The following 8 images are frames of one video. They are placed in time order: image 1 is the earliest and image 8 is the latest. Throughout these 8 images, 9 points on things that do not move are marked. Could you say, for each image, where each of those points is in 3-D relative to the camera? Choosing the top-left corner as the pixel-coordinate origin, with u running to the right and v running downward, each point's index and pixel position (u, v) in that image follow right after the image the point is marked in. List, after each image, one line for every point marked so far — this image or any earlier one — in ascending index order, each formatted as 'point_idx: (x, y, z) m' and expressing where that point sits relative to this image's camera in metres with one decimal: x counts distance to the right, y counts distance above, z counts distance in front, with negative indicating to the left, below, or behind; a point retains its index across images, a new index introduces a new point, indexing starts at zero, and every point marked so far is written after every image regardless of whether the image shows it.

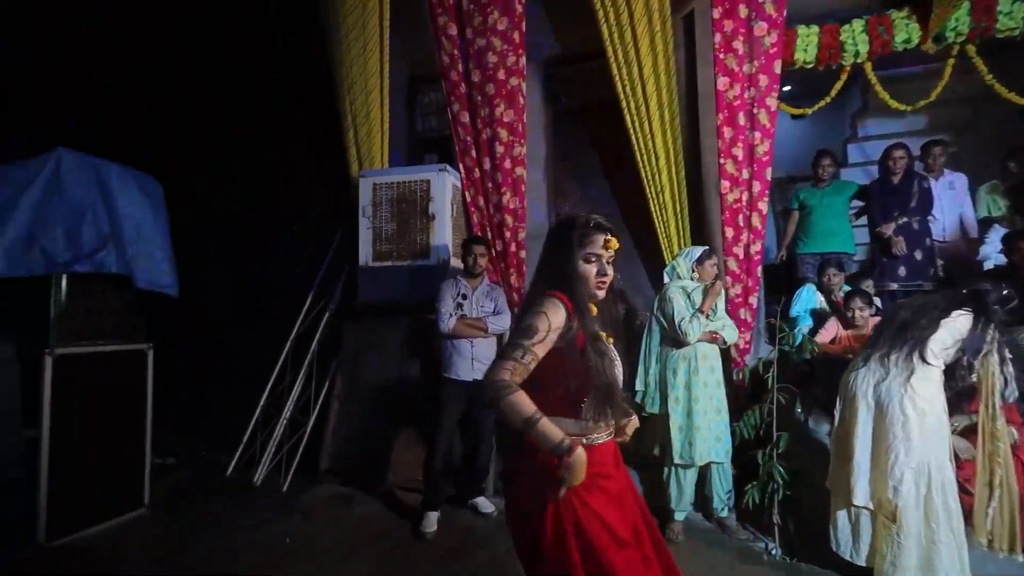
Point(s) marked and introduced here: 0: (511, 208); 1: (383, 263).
0: (0.0, +0.8, +4.9) m
1: (-1.3, +0.2, +4.7) m
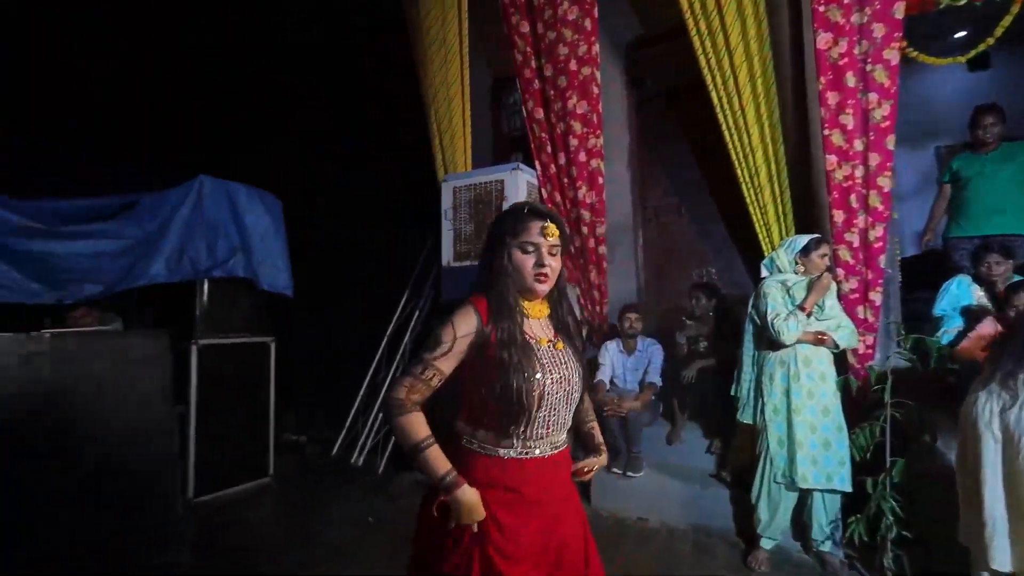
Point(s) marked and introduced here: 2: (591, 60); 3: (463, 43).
0: (+0.7, +0.8, +4.7) m
1: (-0.5, +0.2, +4.9) m
2: (+0.8, +2.2, +4.6) m
3: (-0.5, +2.7, +5.2) m
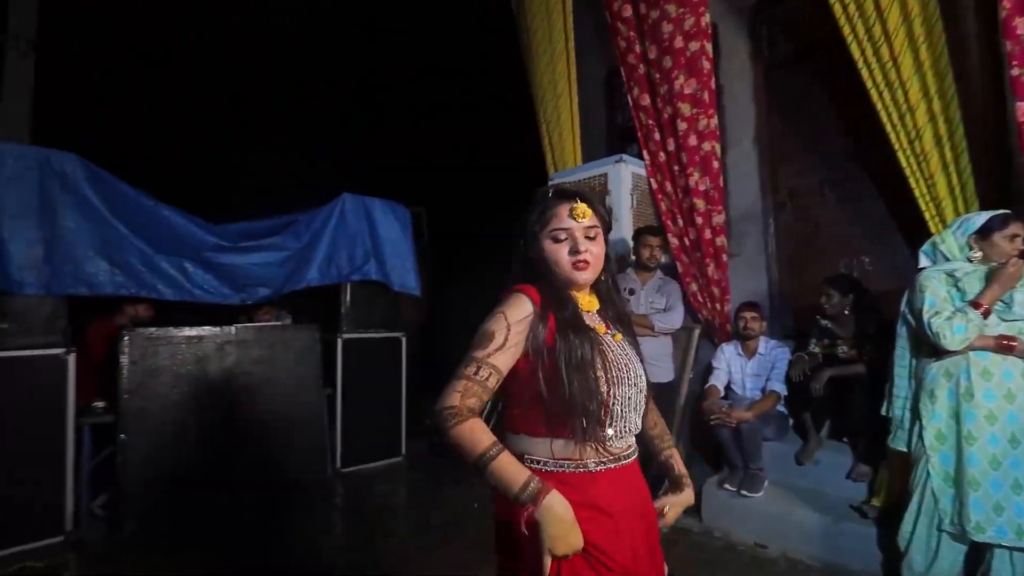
0: (+1.7, +0.9, +4.3) m
1: (+0.6, +0.3, +4.9) m
2: (+1.6, +2.2, +4.2) m
3: (+0.6, +2.7, +5.2) m
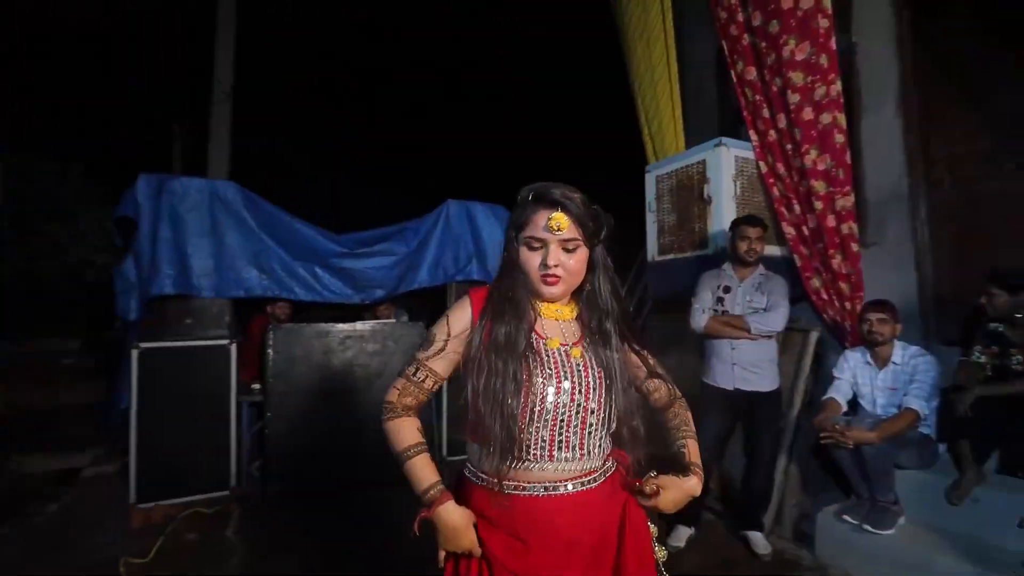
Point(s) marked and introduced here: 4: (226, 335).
0: (+2.4, +0.9, +3.7) m
1: (+1.5, +0.3, +4.6) m
2: (+2.3, +2.3, +3.6) m
3: (+1.6, +2.7, +4.9) m
4: (-2.7, -0.4, +4.5) m
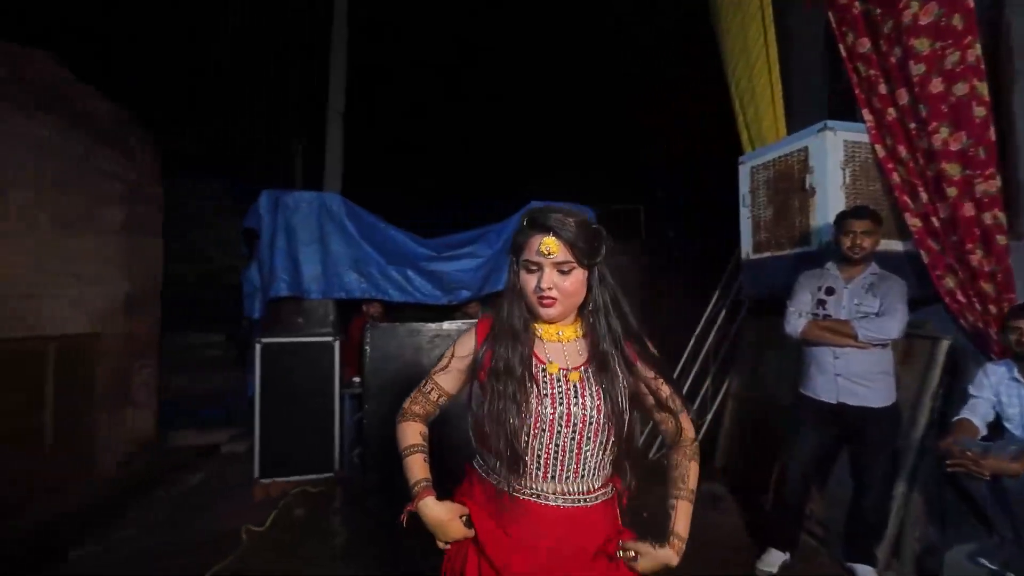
0: (+2.9, +0.9, +3.1) m
1: (+2.2, +0.3, +4.2) m
2: (+2.8, +2.2, +3.1) m
3: (+2.3, +2.7, +4.4) m
4: (-1.9, -0.5, +4.9) m
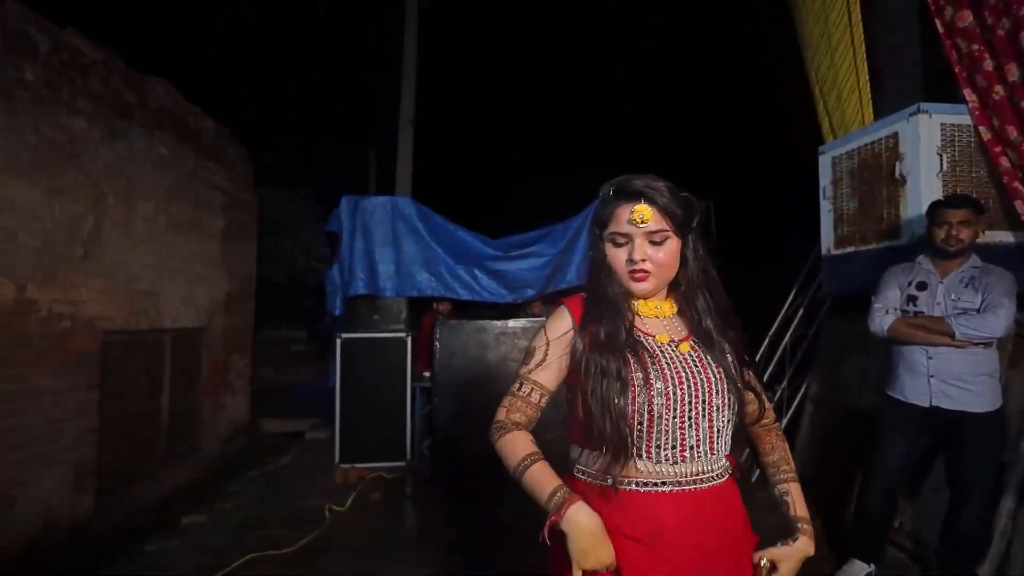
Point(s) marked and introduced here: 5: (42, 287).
0: (+3.3, +0.9, +2.8) m
1: (+2.8, +0.3, +3.9) m
2: (+3.2, +2.3, +2.7) m
3: (+2.9, +2.8, +4.2) m
4: (-1.2, -0.4, +5.2) m
5: (-3.3, 0.0, +3.4) m
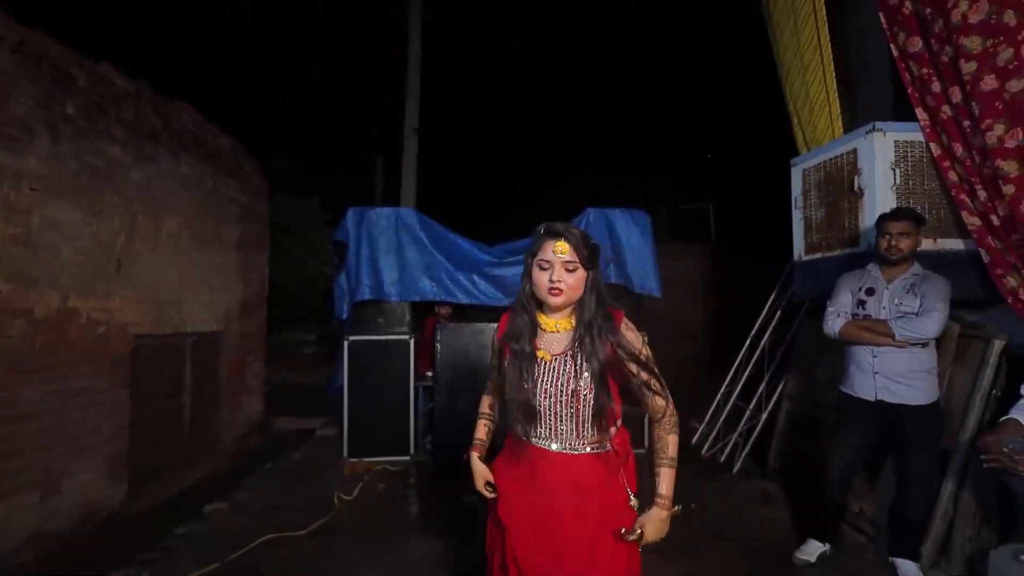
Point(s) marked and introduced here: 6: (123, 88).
0: (+3.2, +0.9, +3.1) m
1: (+2.7, +0.3, +4.2) m
2: (+3.1, +2.2, +3.0) m
3: (+2.8, +2.7, +4.5) m
4: (-1.2, -0.5, +5.6) m
5: (-3.4, -0.1, +3.8) m
6: (-3.5, +1.8, +4.2) m
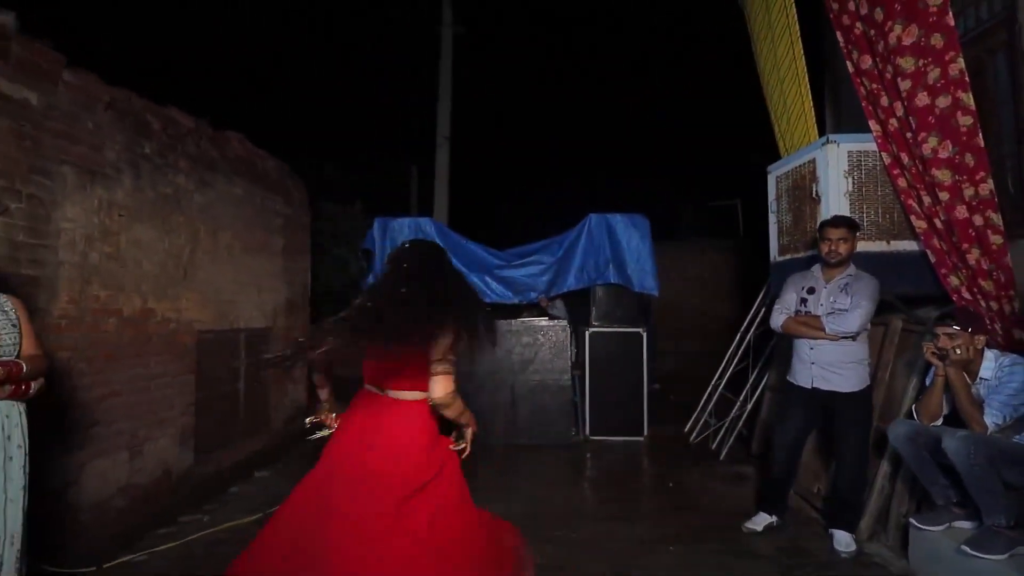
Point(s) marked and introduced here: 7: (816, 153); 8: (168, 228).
0: (+3.0, +0.9, +3.4) m
1: (+2.6, +0.3, +4.6) m
2: (+2.9, +2.3, +3.3) m
3: (+2.8, +2.7, +4.8) m
4: (-1.2, -0.5, +6.3) m
5: (-3.5, -0.1, +4.7) m
6: (-3.5, +1.7, +5.1) m
7: (+2.6, +1.2, +4.1) m
8: (-3.5, +0.6, +4.8) m
